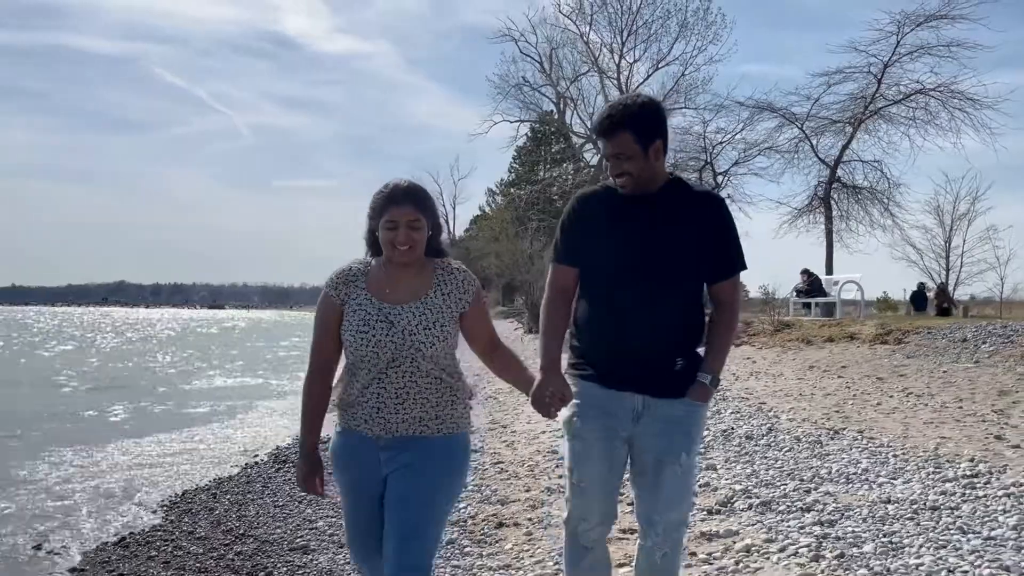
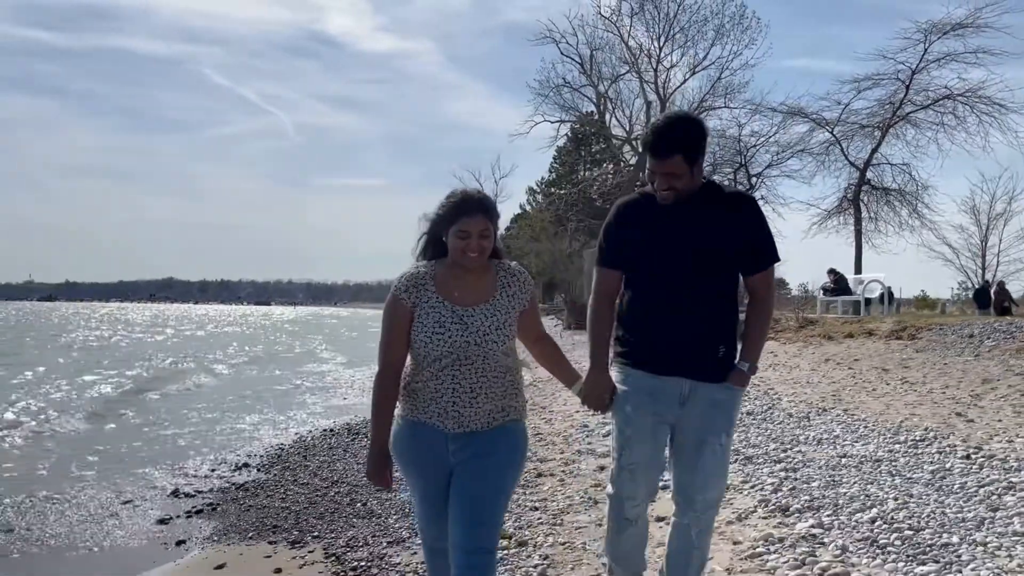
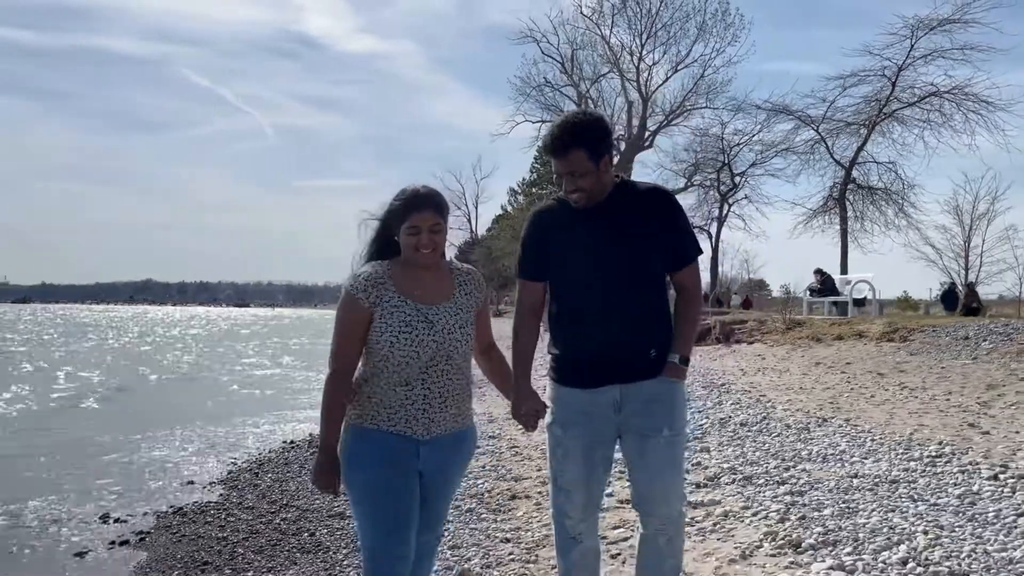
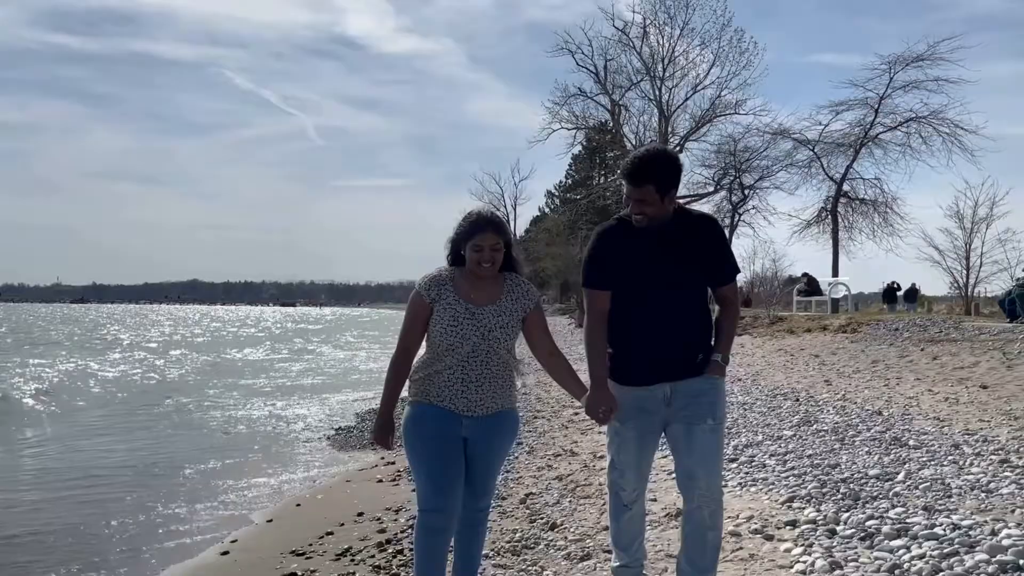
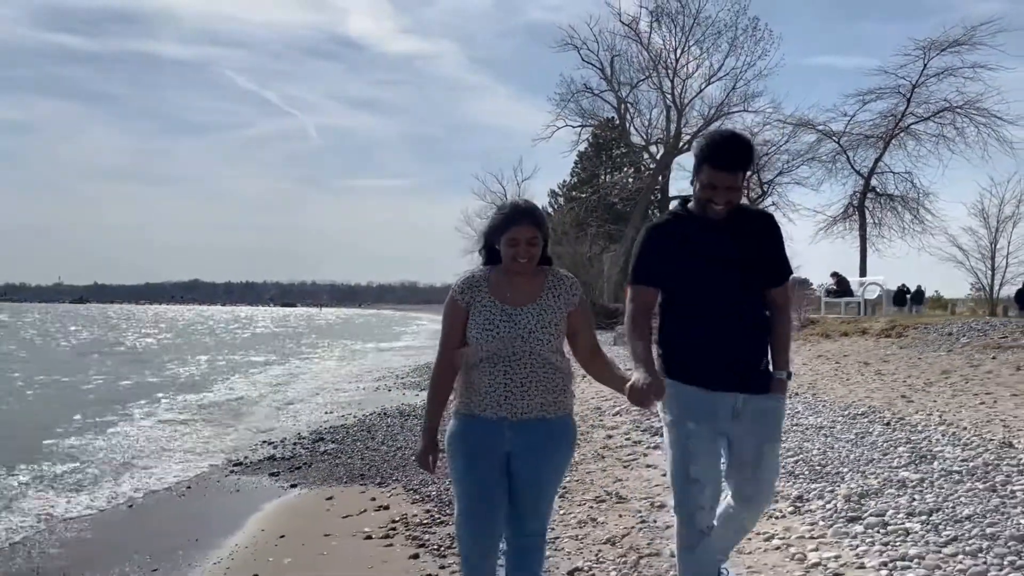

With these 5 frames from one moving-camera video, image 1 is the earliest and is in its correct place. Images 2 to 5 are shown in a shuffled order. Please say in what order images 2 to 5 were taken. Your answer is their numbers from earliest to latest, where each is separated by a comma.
3, 2, 5, 4
